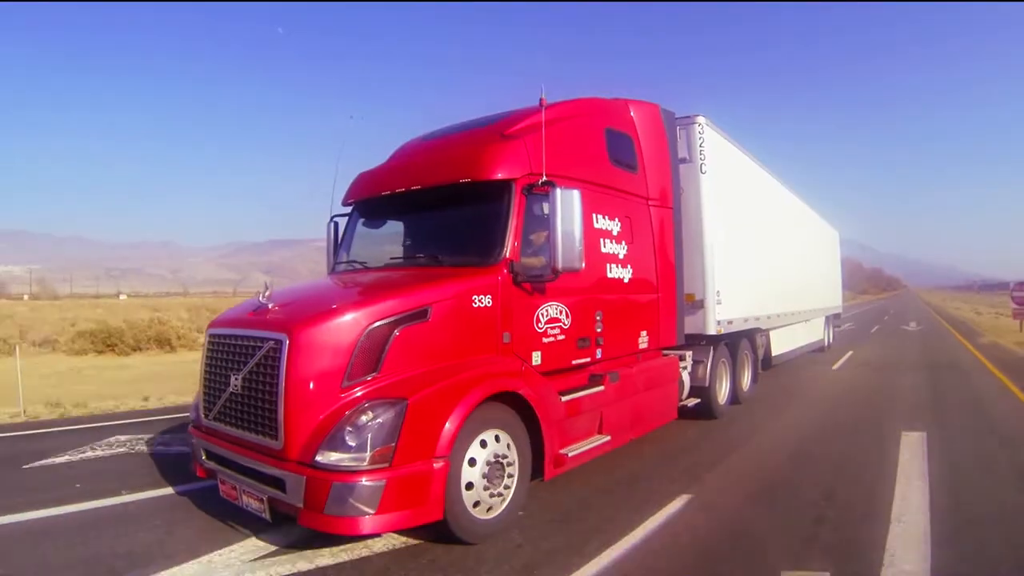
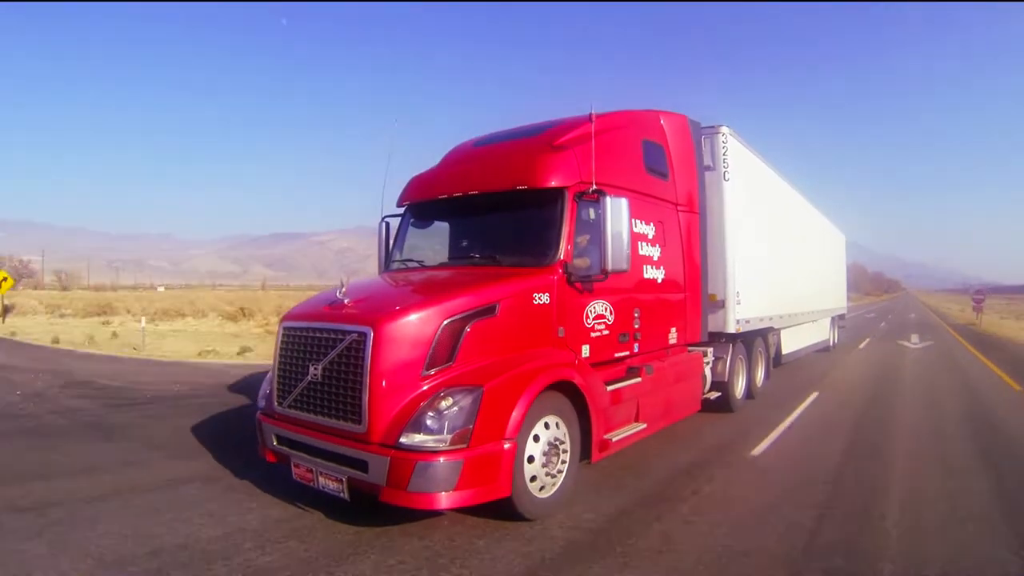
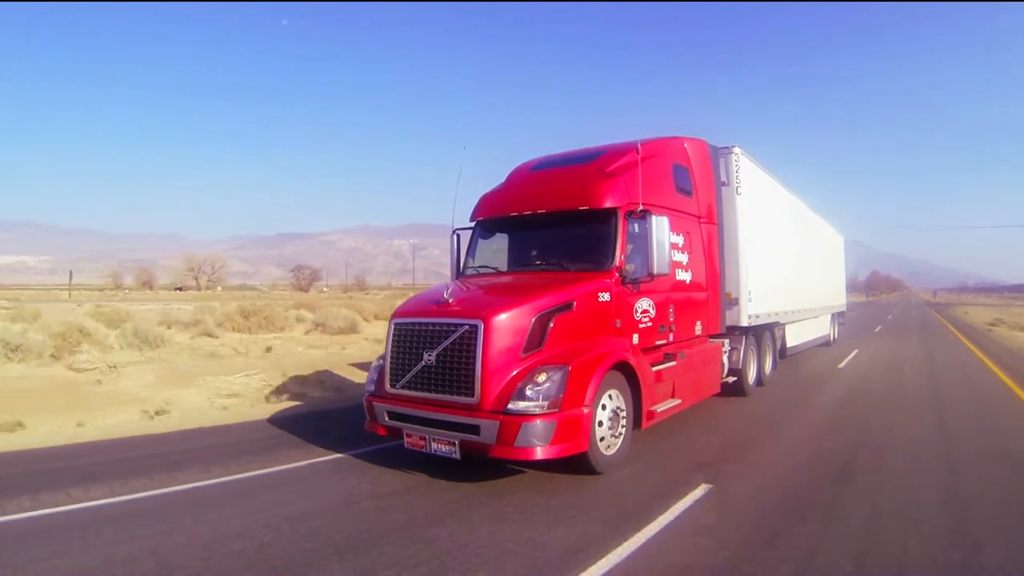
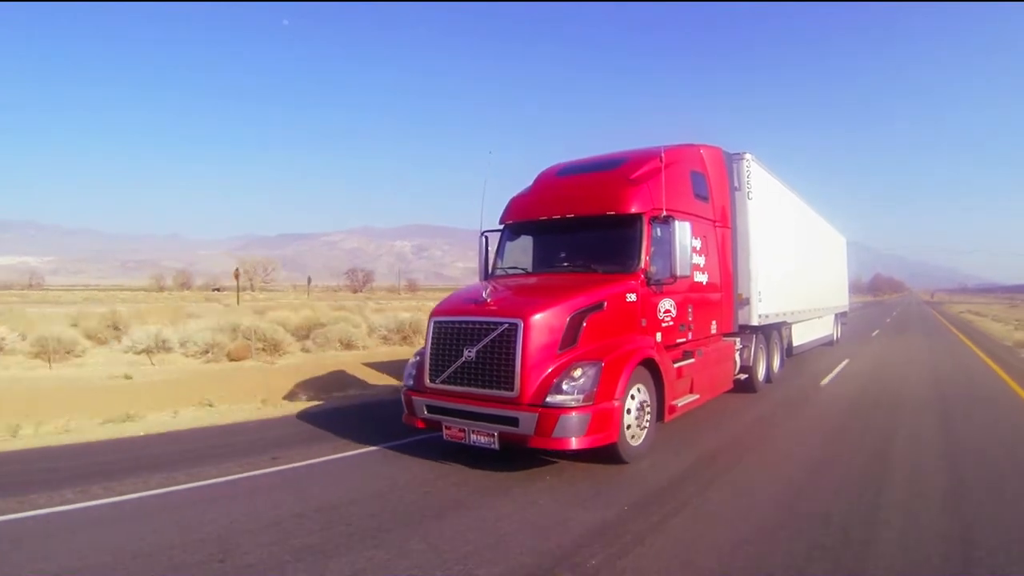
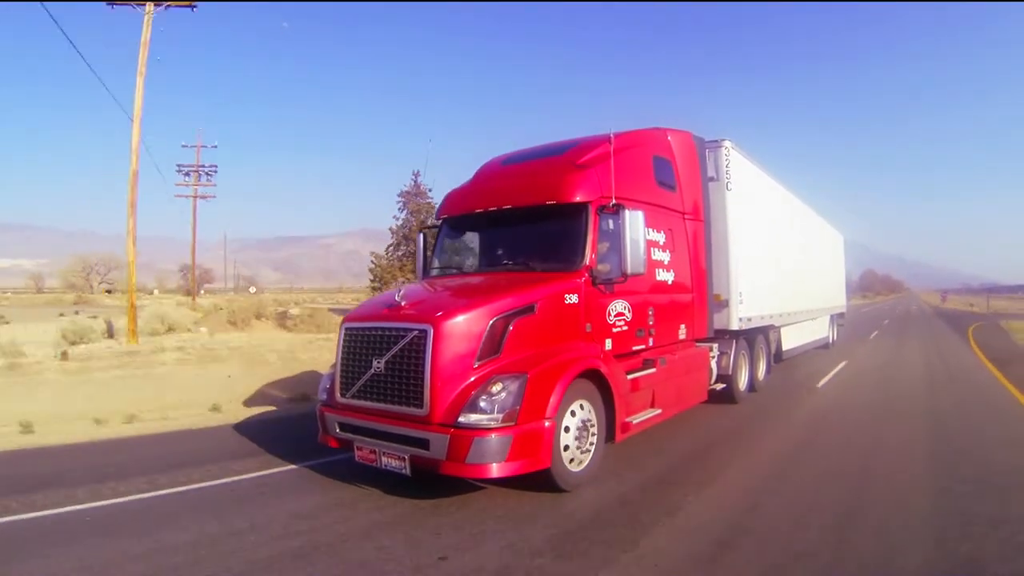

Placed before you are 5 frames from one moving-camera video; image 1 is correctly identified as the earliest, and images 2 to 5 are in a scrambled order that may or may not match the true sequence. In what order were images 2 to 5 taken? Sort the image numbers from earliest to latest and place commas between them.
2, 5, 3, 4
